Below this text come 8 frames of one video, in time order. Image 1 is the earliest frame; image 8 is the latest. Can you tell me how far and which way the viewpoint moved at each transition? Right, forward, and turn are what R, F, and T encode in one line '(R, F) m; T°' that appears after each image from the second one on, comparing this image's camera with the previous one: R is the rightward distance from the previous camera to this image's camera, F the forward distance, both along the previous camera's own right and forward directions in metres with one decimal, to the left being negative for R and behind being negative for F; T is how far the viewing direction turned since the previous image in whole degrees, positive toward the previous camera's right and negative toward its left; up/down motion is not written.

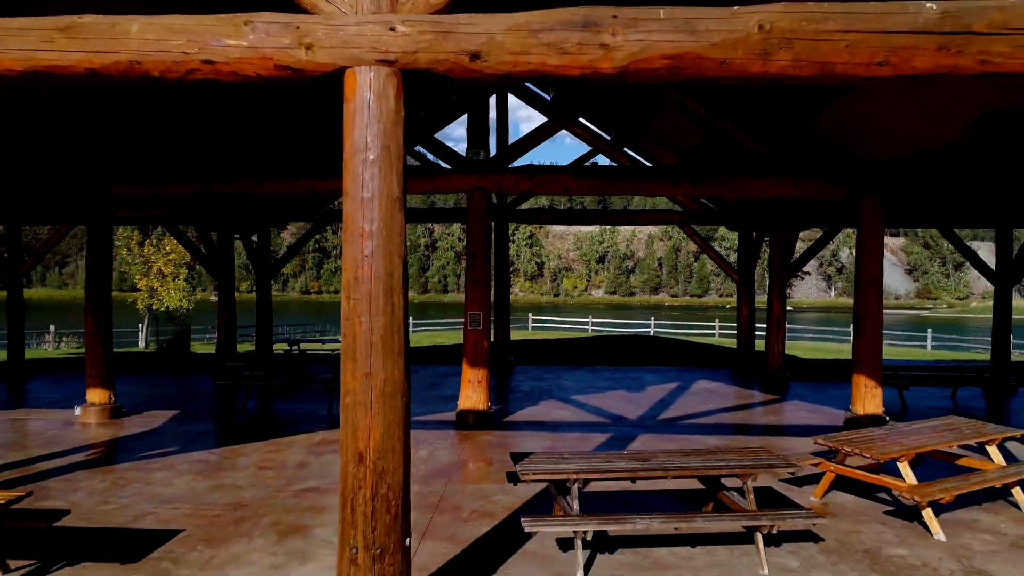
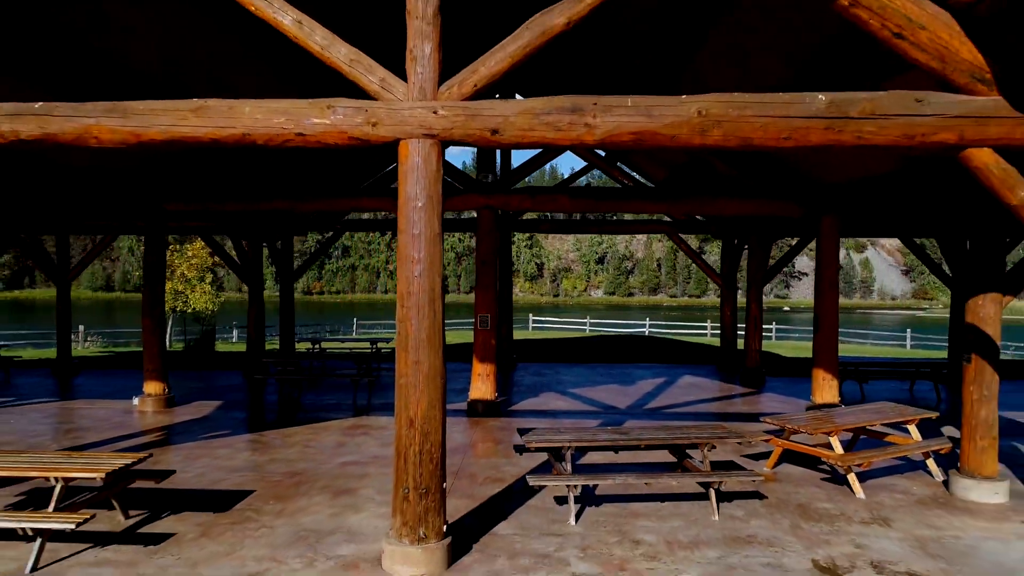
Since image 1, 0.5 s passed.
(0.0, -1.1) m; 0°
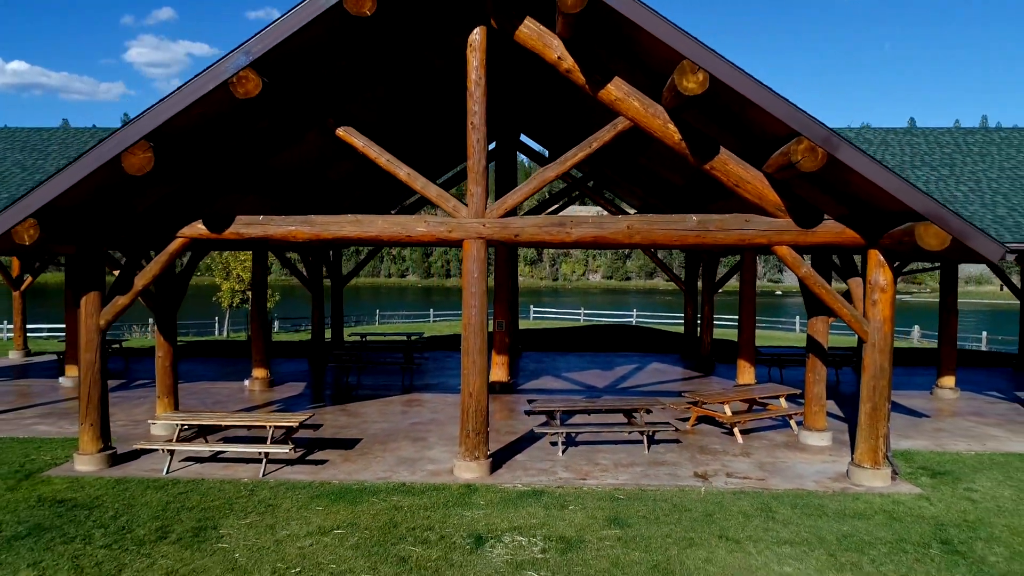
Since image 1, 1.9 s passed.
(-0.1, -3.3) m; 0°
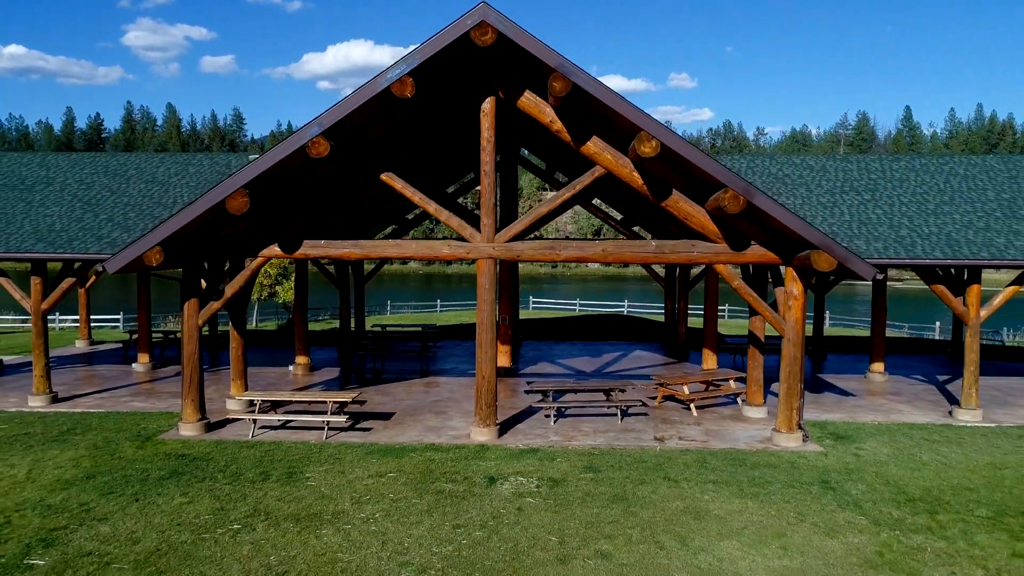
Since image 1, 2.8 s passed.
(0.0, -2.3) m; 0°
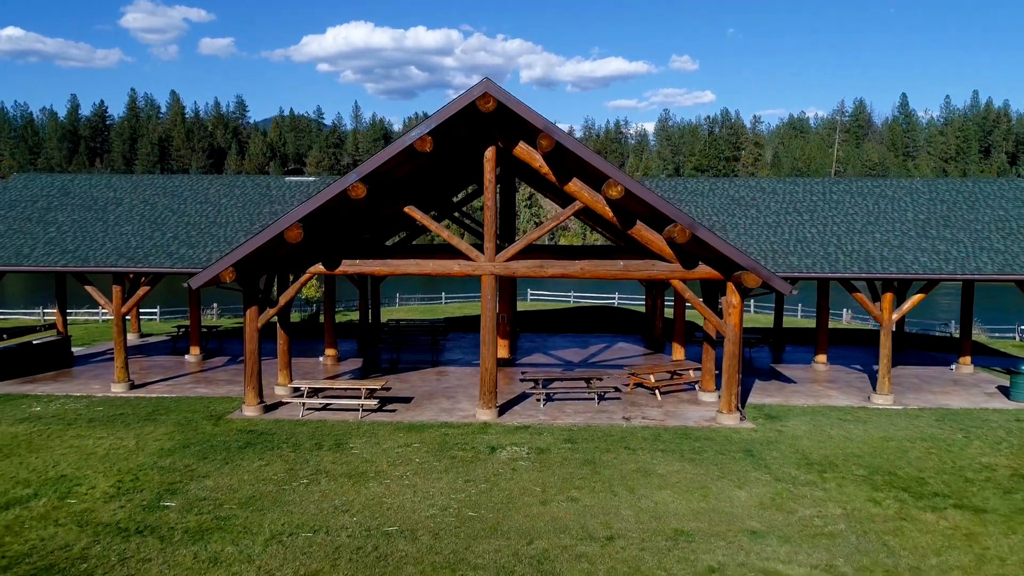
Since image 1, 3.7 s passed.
(+0.1, -2.5) m; 0°
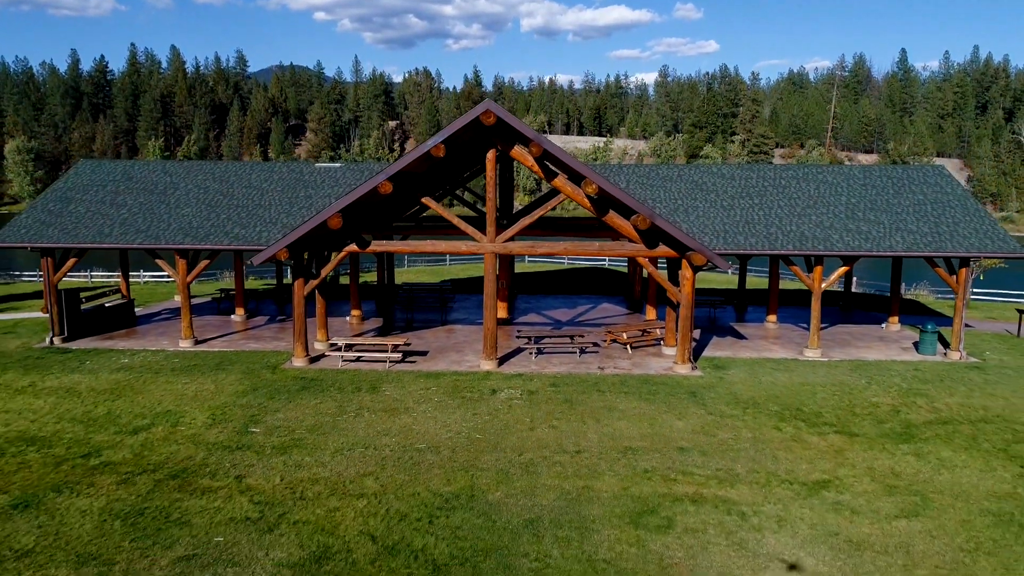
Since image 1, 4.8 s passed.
(+0.1, -2.9) m; 0°
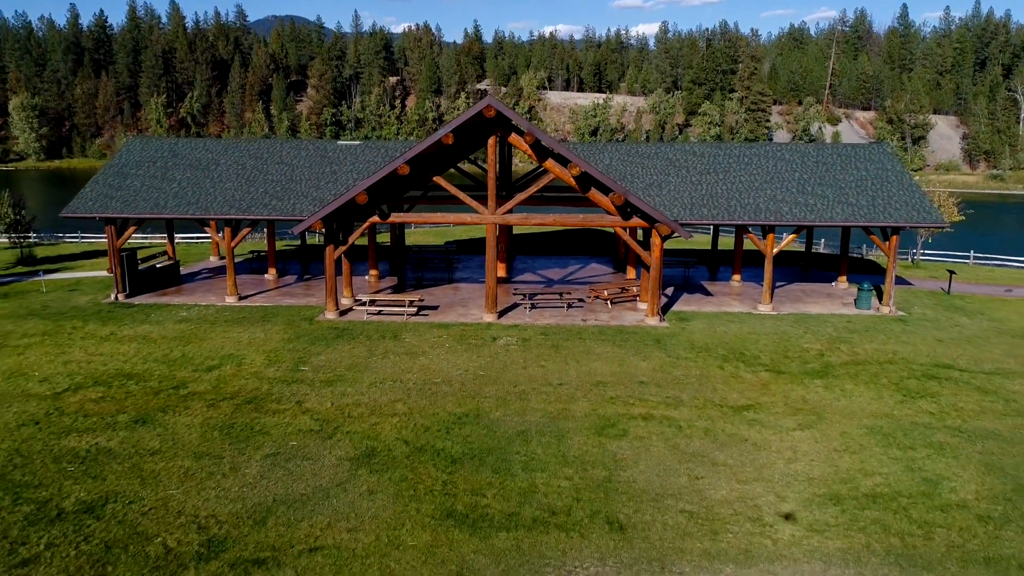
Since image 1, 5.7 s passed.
(+0.1, -2.9) m; 0°
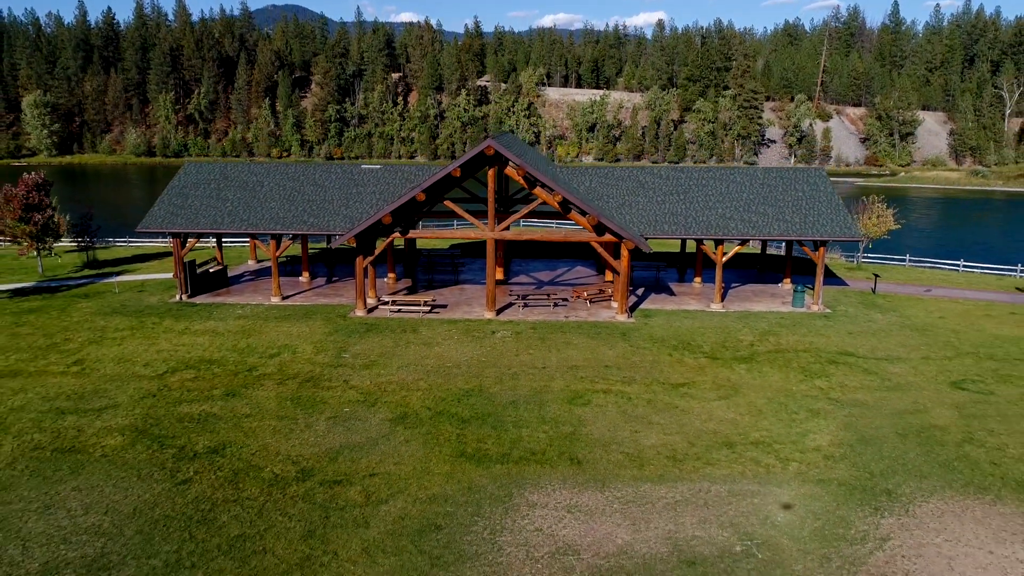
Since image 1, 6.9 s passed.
(+0.1, -4.2) m; 0°
